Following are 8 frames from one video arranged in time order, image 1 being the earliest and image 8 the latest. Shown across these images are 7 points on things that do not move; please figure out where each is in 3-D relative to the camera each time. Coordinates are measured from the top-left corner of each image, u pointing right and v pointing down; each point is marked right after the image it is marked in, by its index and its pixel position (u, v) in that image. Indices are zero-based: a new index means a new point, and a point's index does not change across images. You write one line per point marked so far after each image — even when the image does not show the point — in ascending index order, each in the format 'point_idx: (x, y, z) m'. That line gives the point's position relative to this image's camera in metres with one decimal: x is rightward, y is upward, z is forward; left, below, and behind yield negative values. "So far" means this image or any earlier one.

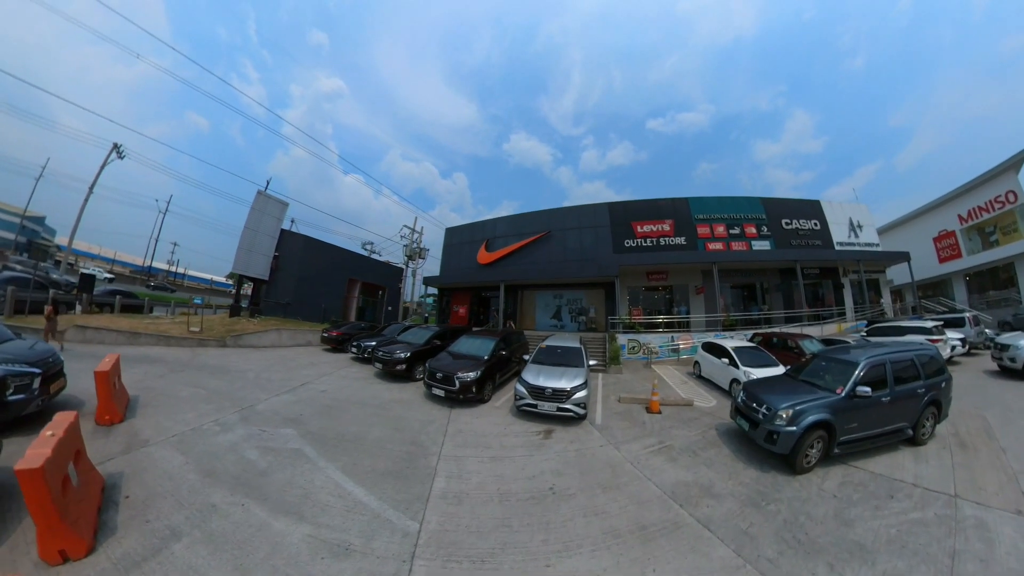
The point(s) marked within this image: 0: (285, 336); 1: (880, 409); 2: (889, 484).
0: (-13.5, -2.6, +19.8) m
1: (+7.3, -2.4, +6.5) m
2: (+6.9, -3.6, +6.1) m
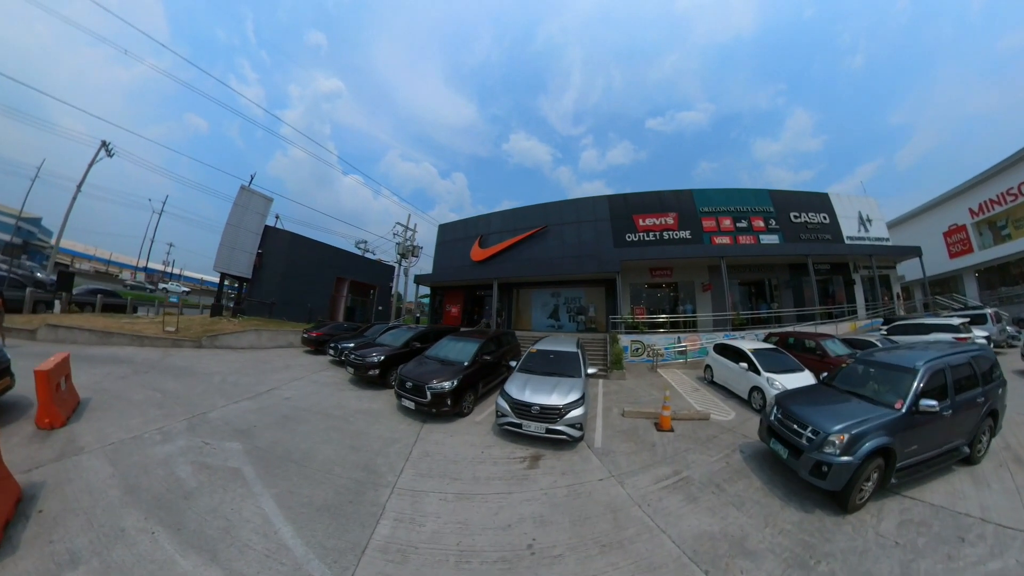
0: (-13.9, -2.5, +18.6) m
1: (+7.0, -2.2, +5.4) m
2: (+6.6, -3.5, +4.9) m
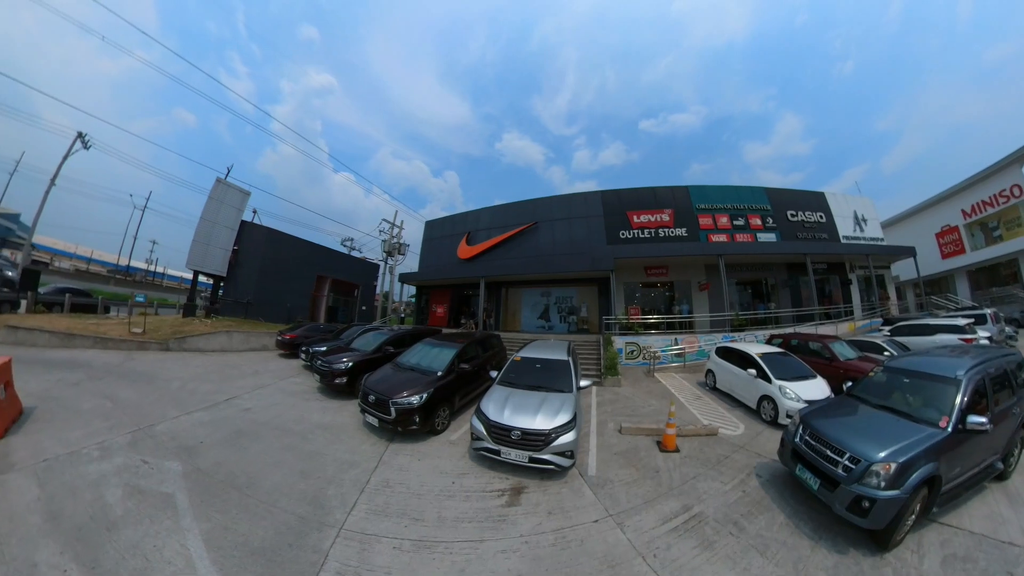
0: (-14.4, -2.5, +17.6) m
1: (+6.7, -2.2, +4.7) m
2: (+6.3, -3.4, +4.2) m
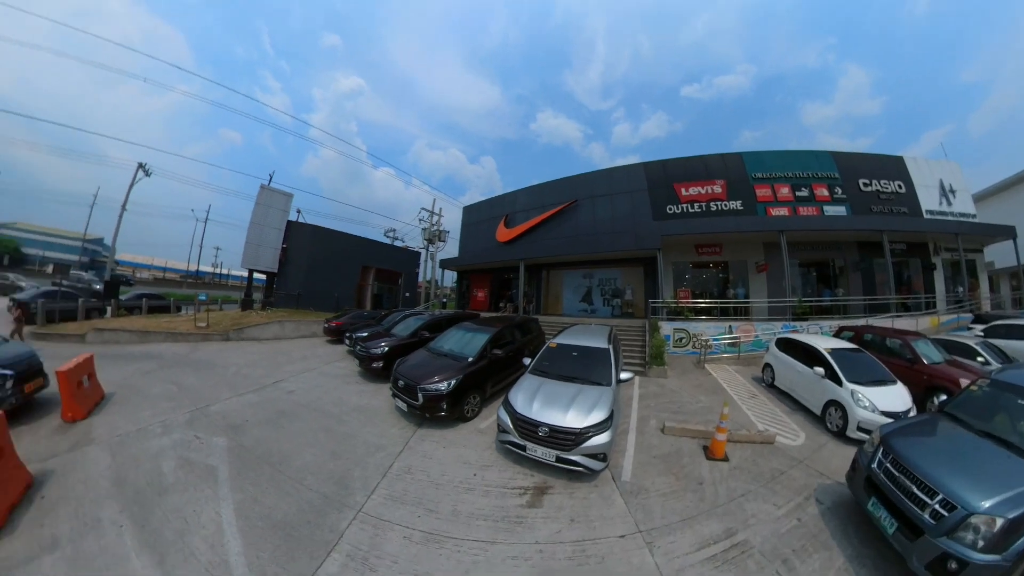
0: (-12.8, -2.3, +18.7) m
1: (+6.9, -2.2, +3.7) m
2: (+6.5, -3.5, +3.4) m
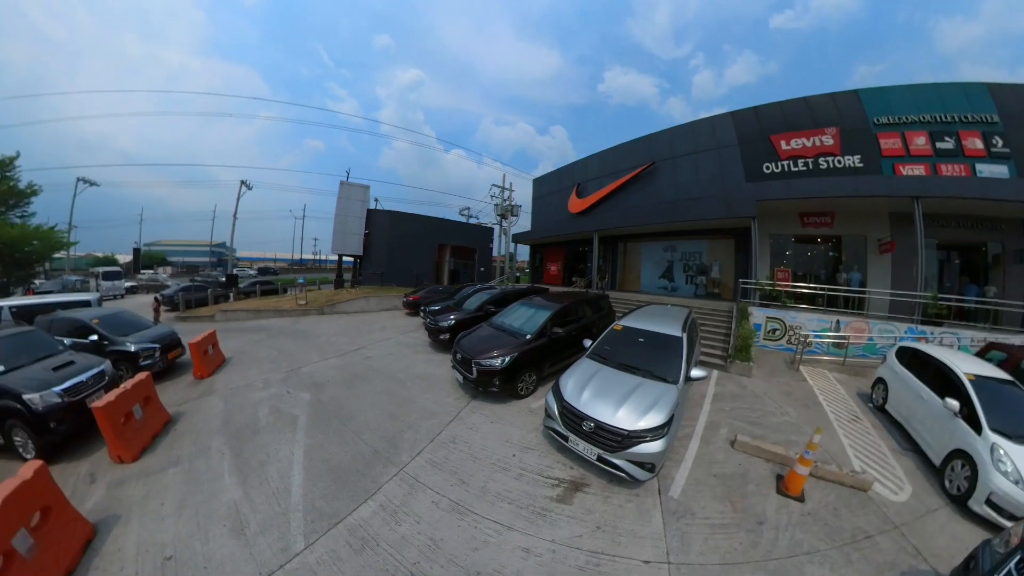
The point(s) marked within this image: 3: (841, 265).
0: (-9.0, -1.3, +20.9) m
1: (+7.1, -2.3, +2.3) m
2: (+6.7, -3.6, +2.1) m
3: (+9.3, +0.7, +9.3) m
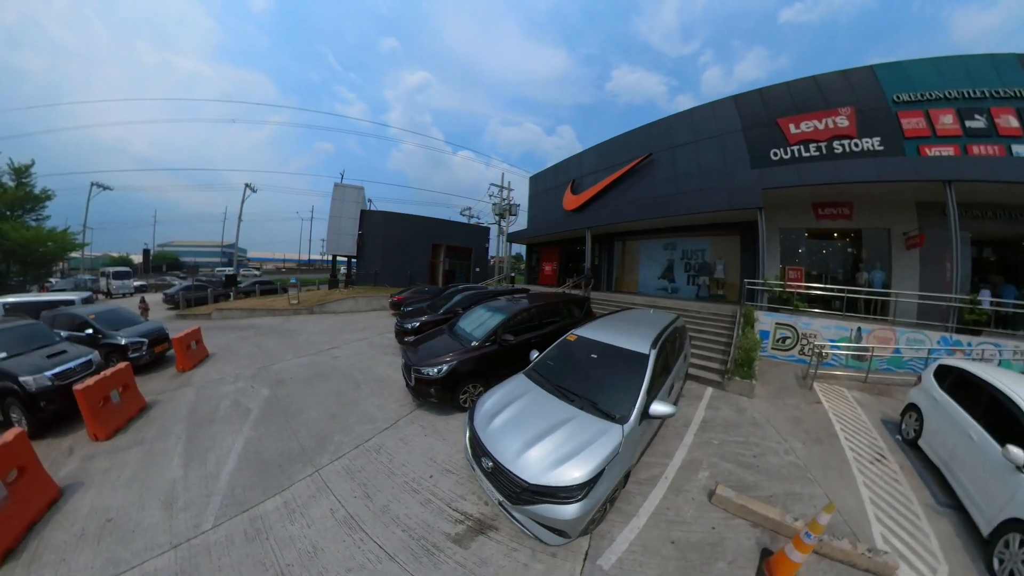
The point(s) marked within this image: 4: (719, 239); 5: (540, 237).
0: (-9.2, -1.4, +20.4) m
1: (+6.4, -2.3, +1.3) m
2: (+6.0, -3.5, +1.1) m
3: (+8.8, +0.6, +8.3) m
4: (+6.6, +1.6, +10.5) m
5: (+1.3, +2.4, +17.2) m
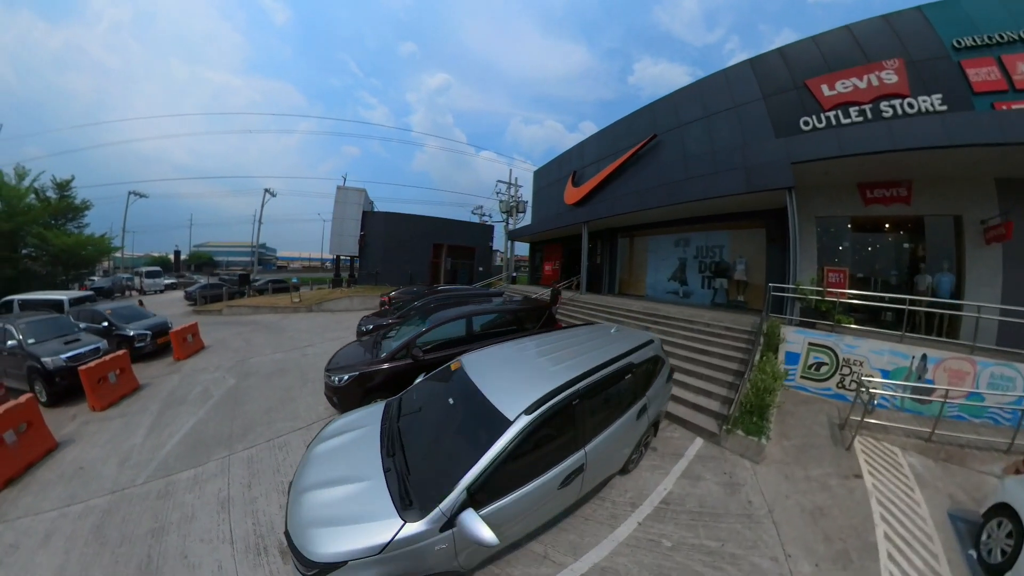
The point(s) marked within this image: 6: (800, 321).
0: (-9.0, -1.4, +19.8) m
1: (+5.3, -2.4, -0.2) m
2: (+4.9, -3.6, -0.4) m
3: (+8.1, +0.5, +6.5) m
4: (+6.2, +1.5, +8.9) m
5: (+1.3, +2.3, +16.0) m
6: (+4.4, -0.5, +5.1) m
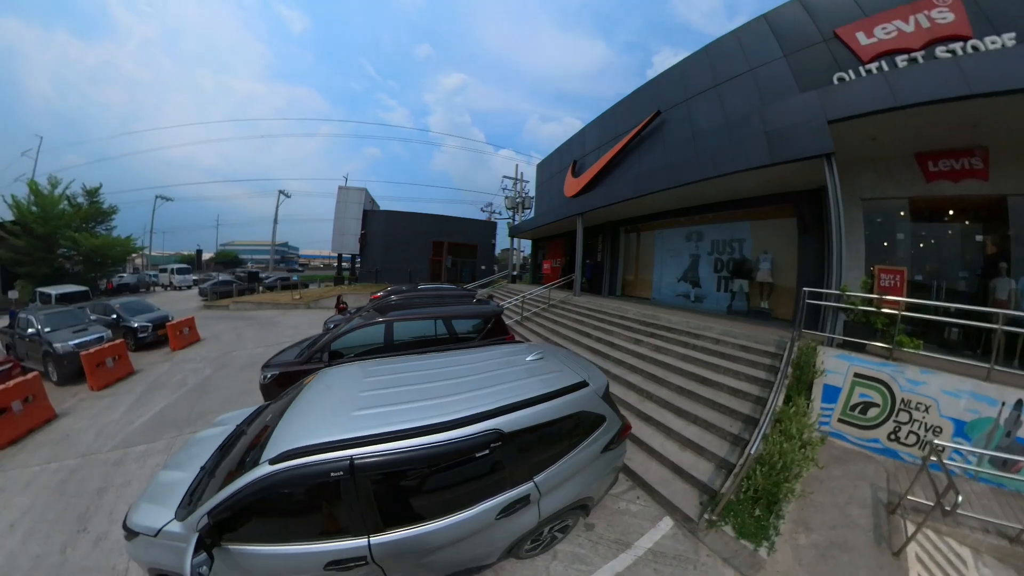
0: (-8.8, -1.3, +19.4) m
1: (+4.3, -2.4, -1.5) m
2: (+3.9, -3.7, -1.6) m
3: (+7.5, +0.4, +5.1) m
4: (+5.7, +1.4, +7.6) m
5: (+1.2, +2.3, +14.9) m
6: (+3.8, -0.5, +3.9) m
